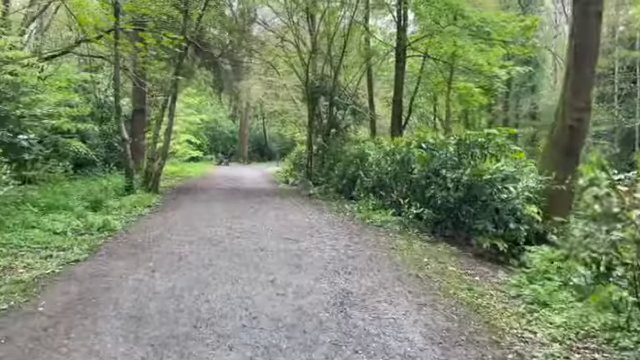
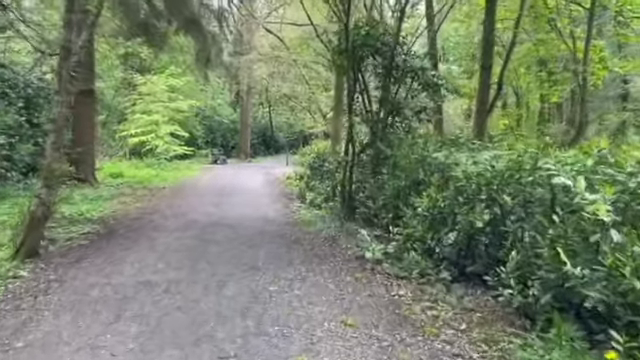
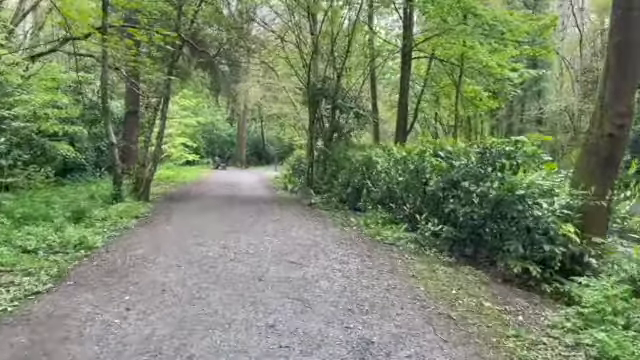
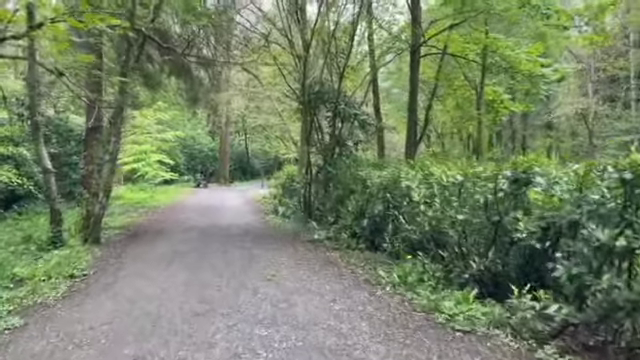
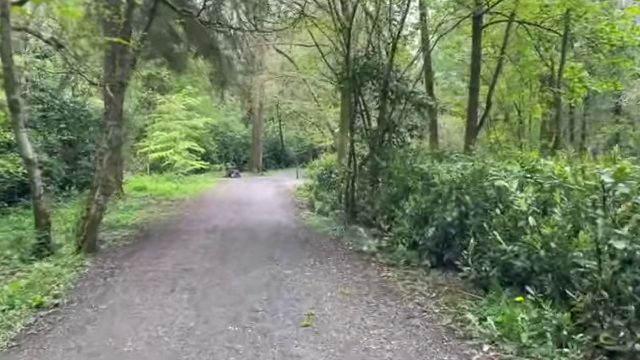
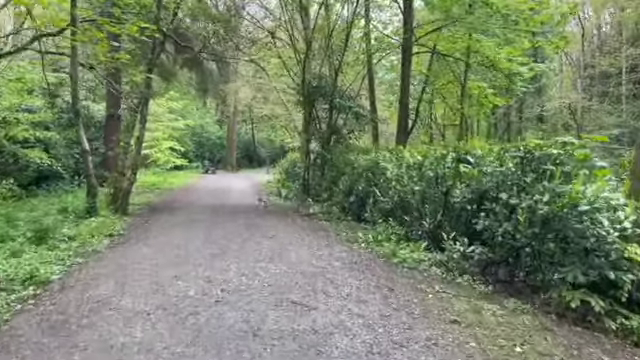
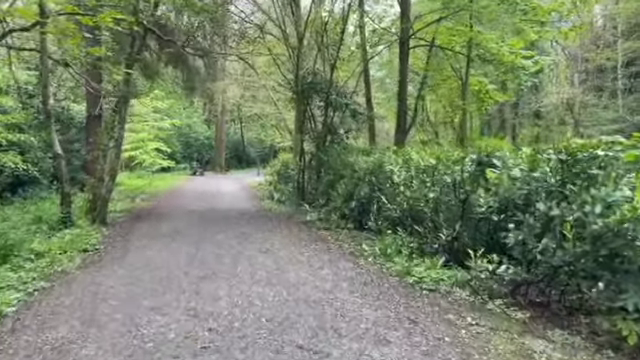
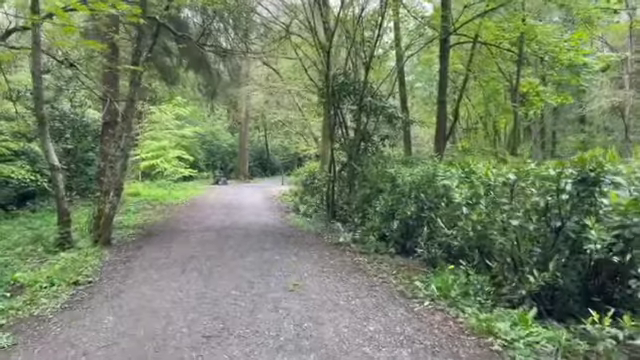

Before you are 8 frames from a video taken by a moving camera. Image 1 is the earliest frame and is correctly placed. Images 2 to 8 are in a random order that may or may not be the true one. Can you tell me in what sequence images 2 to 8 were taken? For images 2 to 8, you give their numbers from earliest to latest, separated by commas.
3, 6, 7, 4, 8, 5, 2
